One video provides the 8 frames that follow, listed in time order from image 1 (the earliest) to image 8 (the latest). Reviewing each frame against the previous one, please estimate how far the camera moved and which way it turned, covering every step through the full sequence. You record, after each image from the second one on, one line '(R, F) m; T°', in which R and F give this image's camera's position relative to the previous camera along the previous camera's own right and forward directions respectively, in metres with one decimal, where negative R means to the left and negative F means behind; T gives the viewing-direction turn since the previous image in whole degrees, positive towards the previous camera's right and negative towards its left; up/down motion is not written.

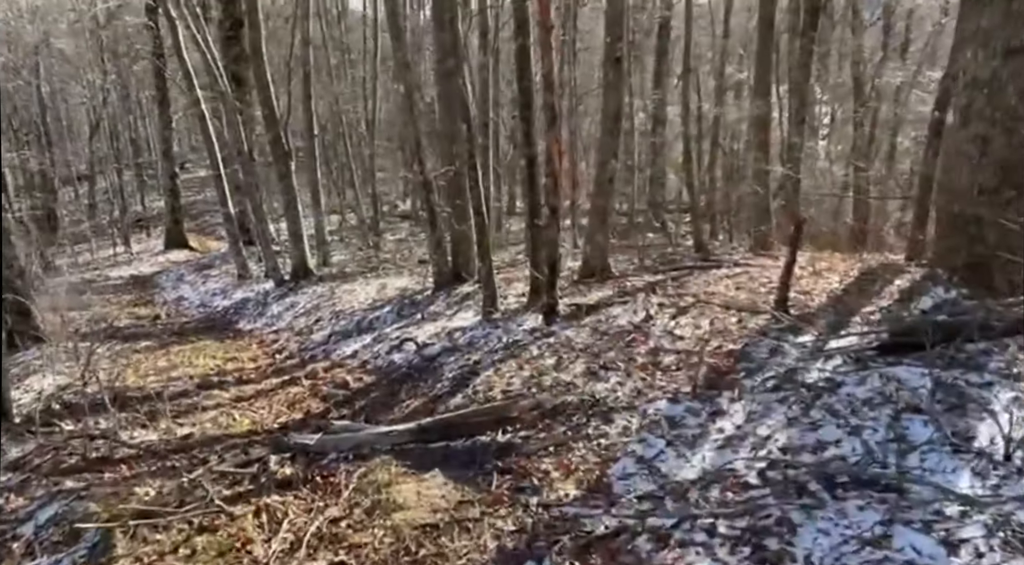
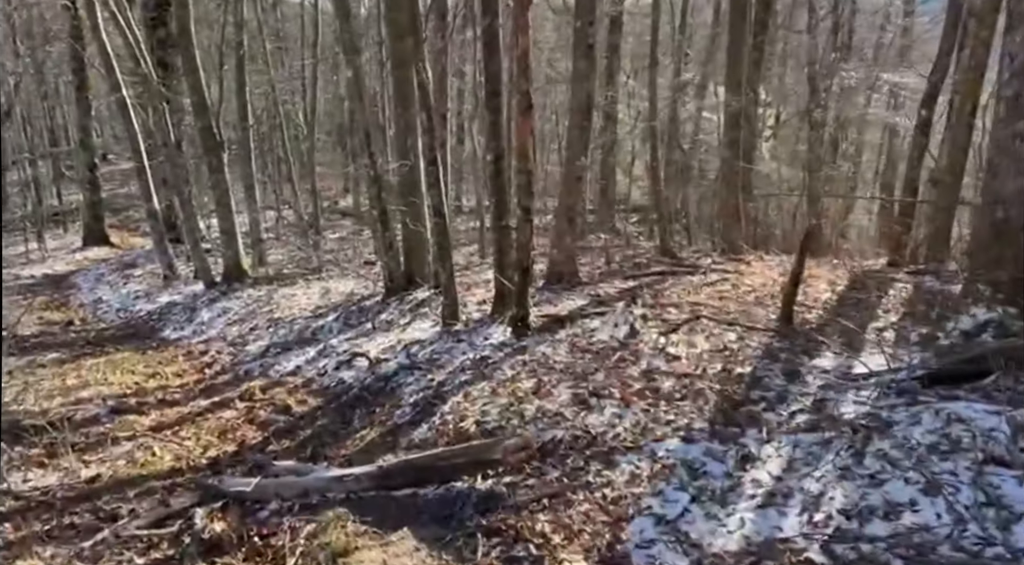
(-0.3, +1.1) m; +5°
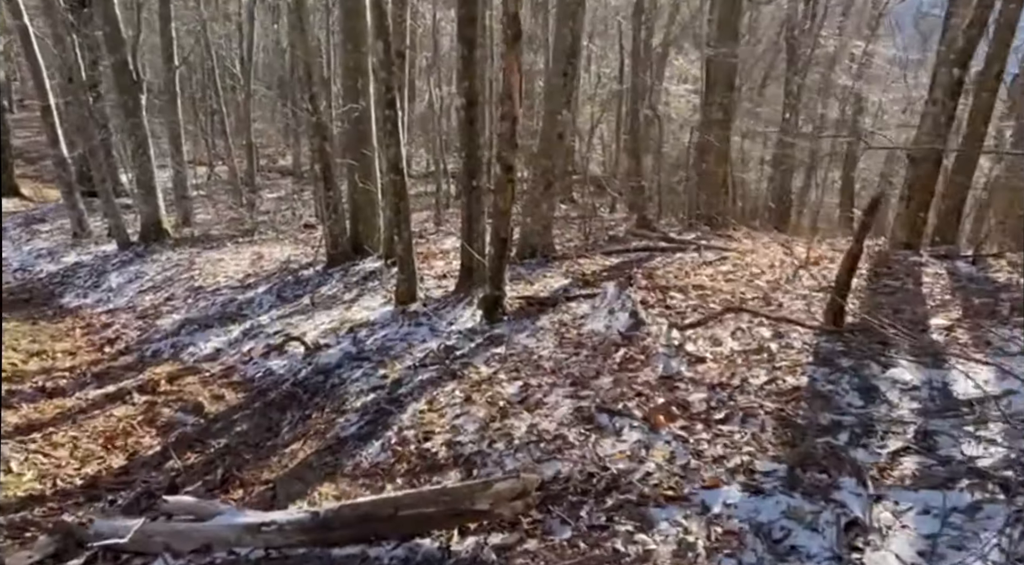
(-0.3, +1.6) m; +4°
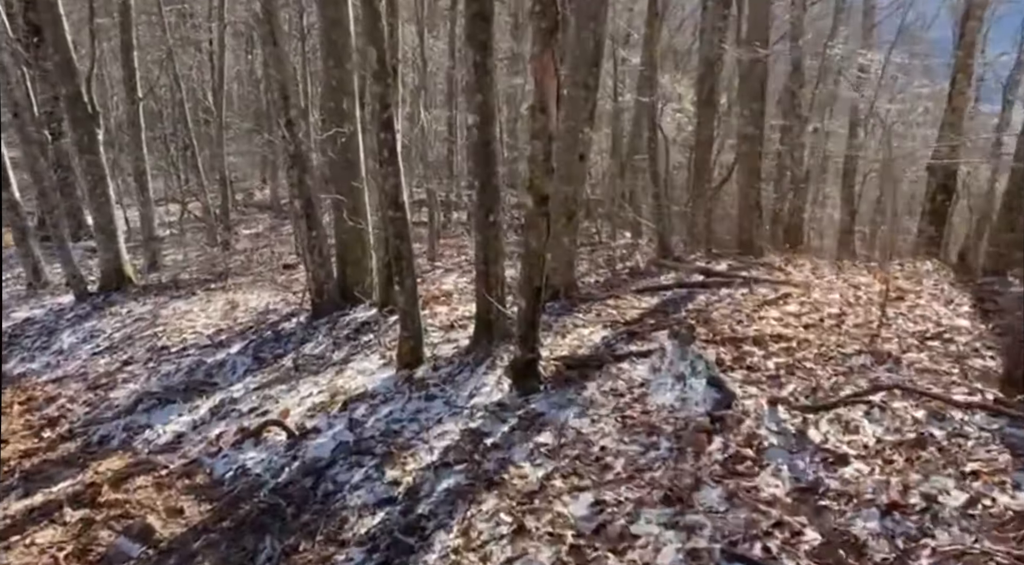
(-0.4, +1.6) m; +1°
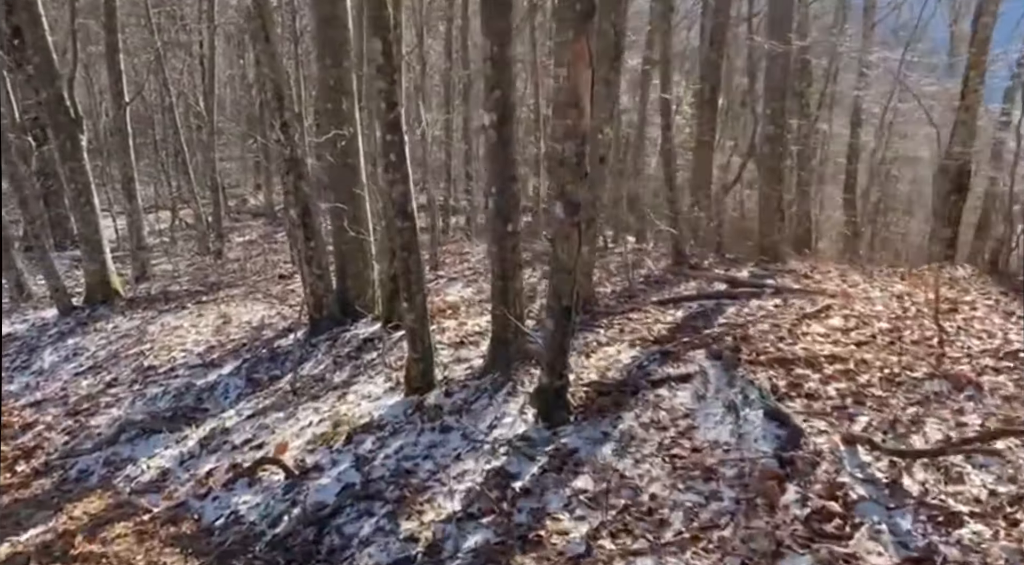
(-0.2, +0.7) m; 0°
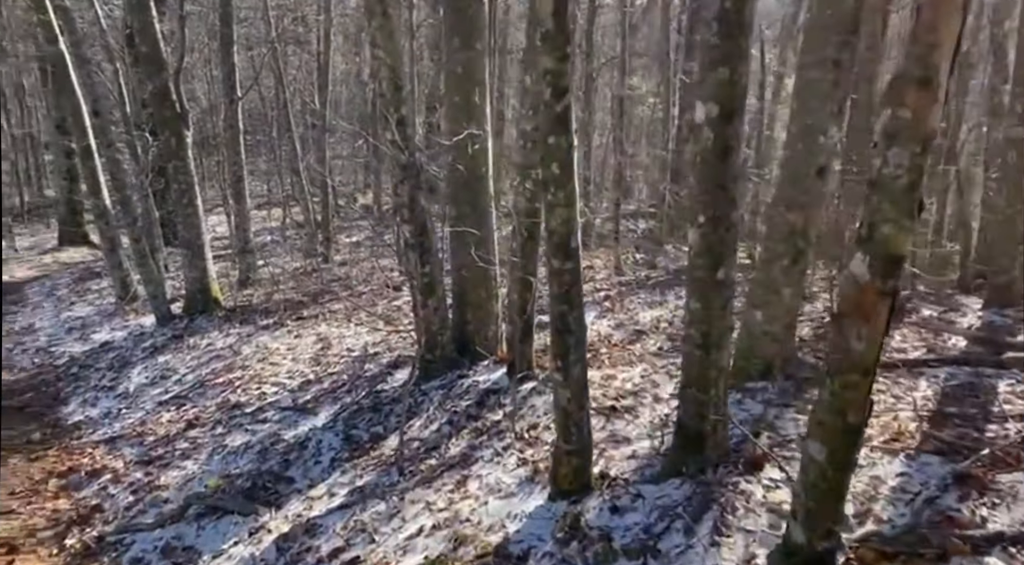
(-0.6, +1.9) m; -8°
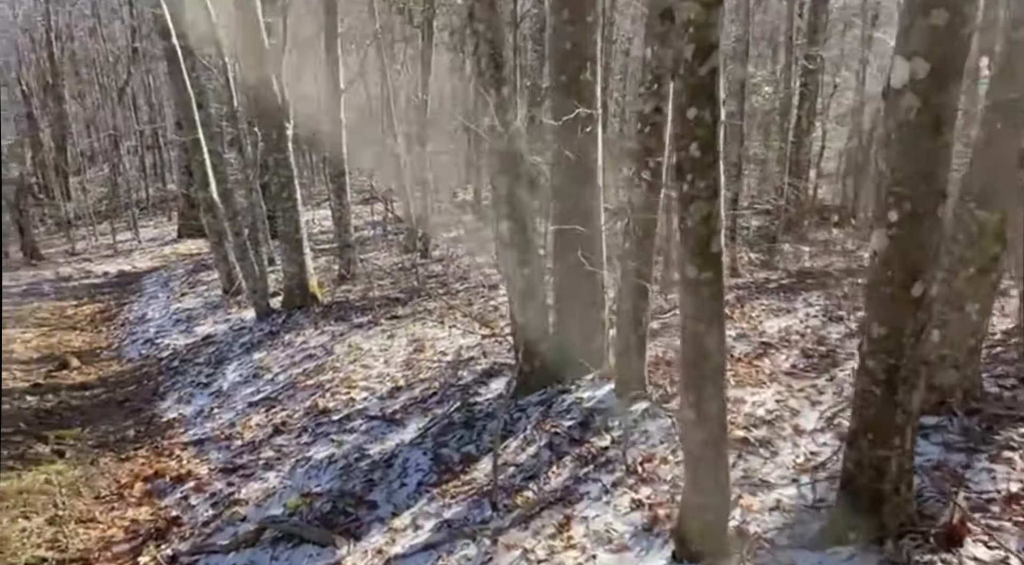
(-0.1, +0.8) m; -8°
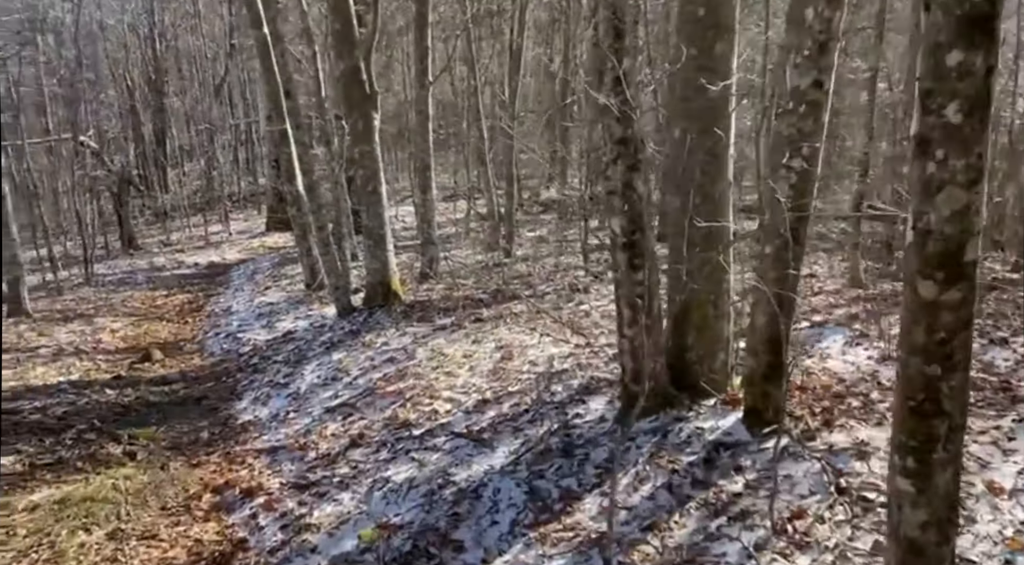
(-0.3, +0.9) m; -6°
